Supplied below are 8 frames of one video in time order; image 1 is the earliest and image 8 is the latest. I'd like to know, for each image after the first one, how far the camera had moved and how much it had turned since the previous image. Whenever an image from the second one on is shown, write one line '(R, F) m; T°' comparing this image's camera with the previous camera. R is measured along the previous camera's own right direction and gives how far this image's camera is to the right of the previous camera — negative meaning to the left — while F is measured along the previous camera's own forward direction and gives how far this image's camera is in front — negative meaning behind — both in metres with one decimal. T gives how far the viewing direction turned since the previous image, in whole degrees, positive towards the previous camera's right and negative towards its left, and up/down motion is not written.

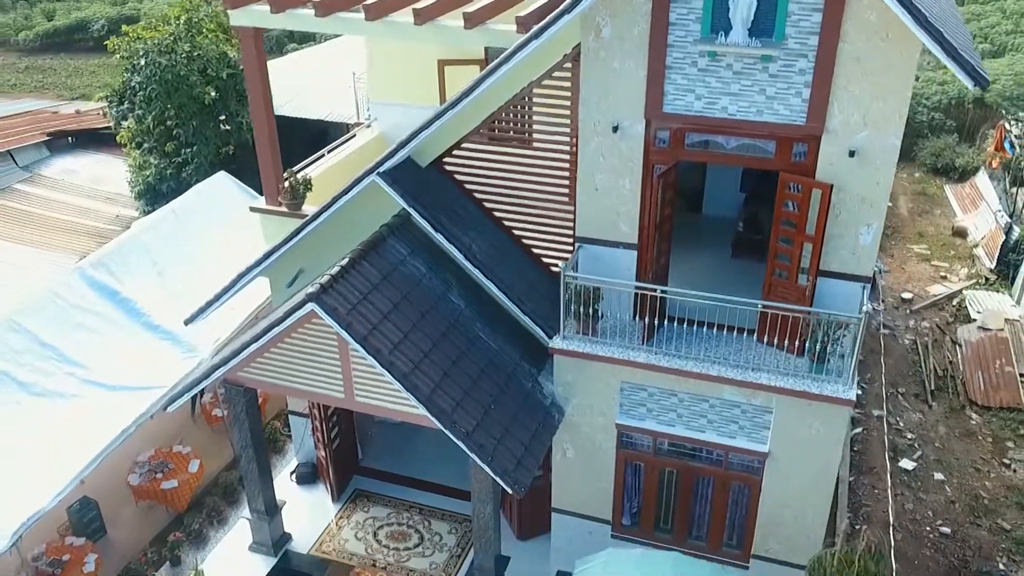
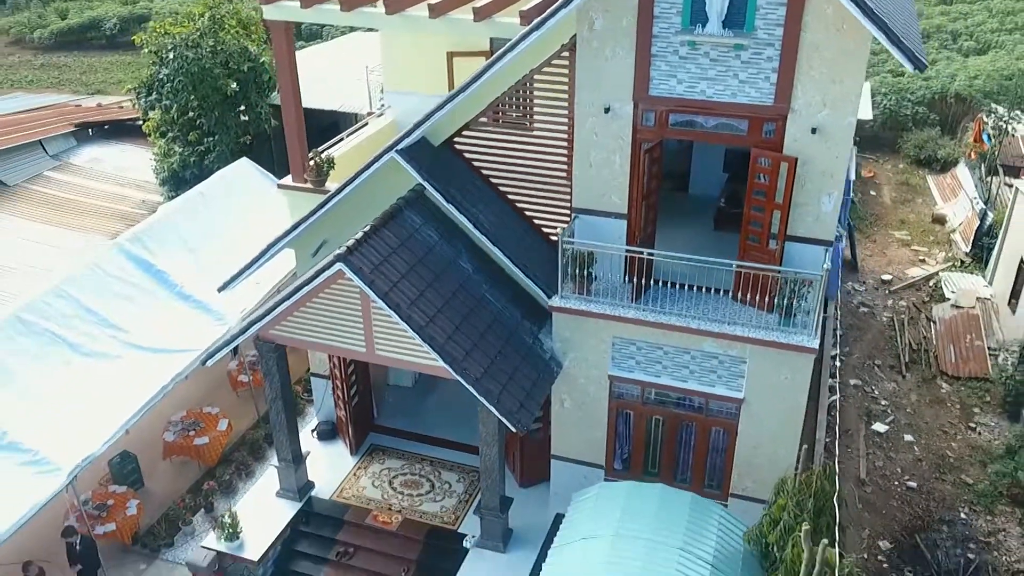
(0.0, -1.2) m; 0°
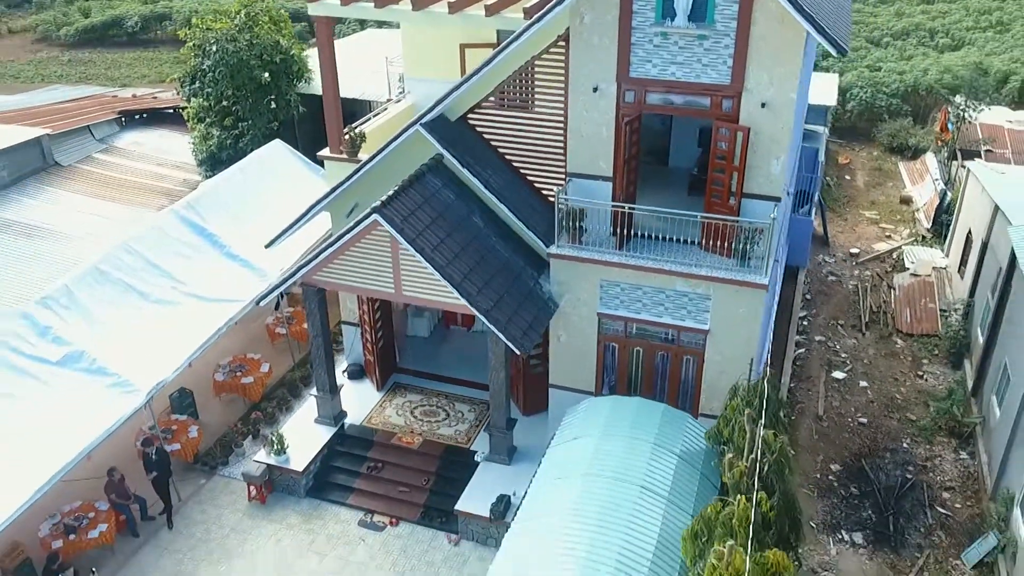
(-0.1, -2.2) m; 0°
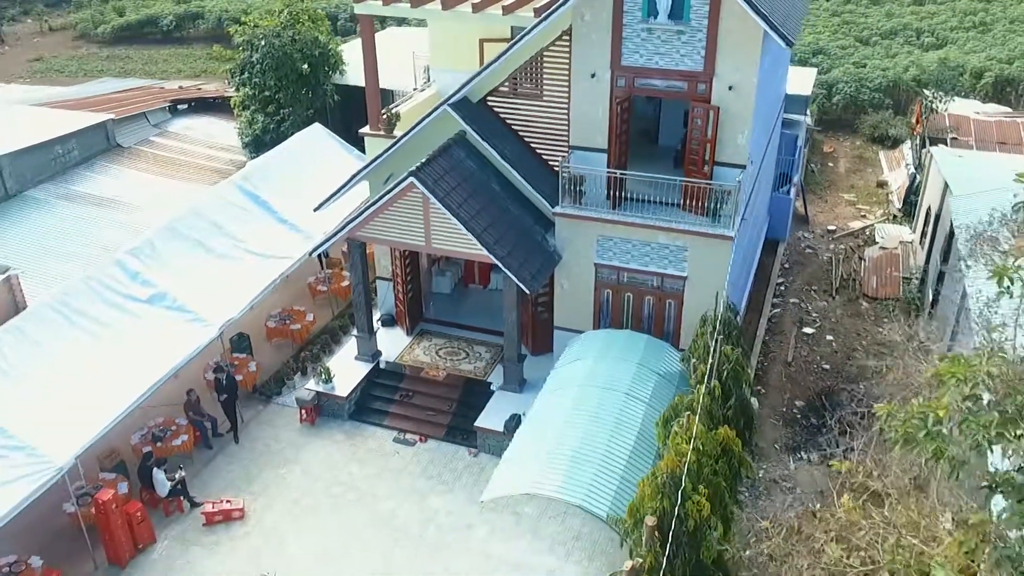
(0.0, -2.7) m; -1°
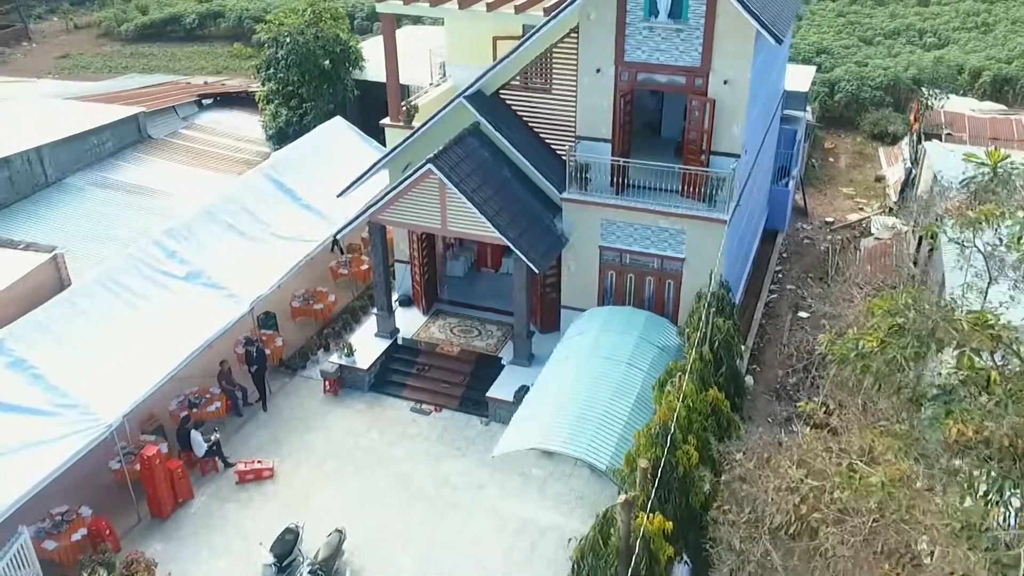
(0.0, -1.2) m; -1°
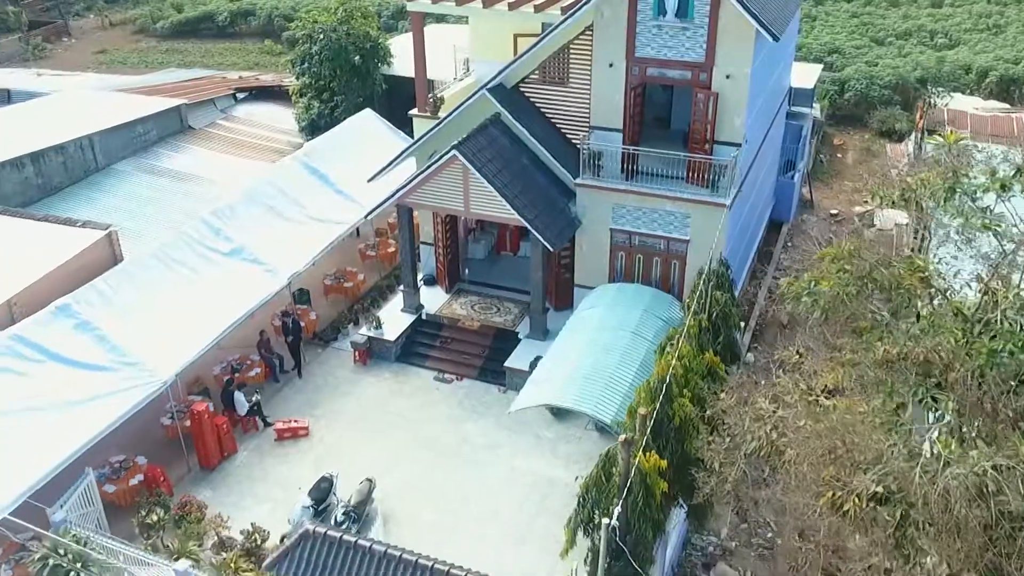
(0.0, -1.4) m; -1°
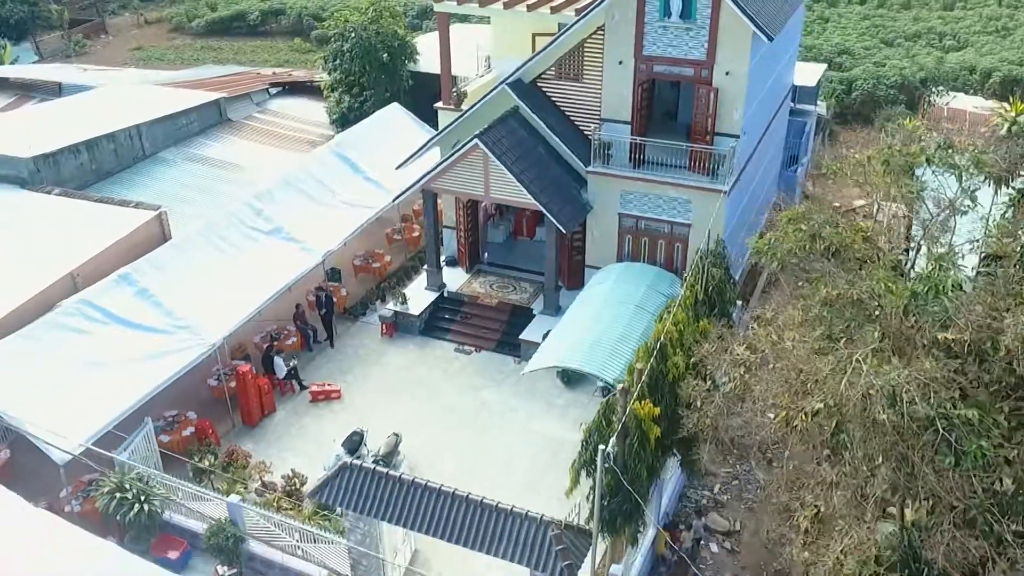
(+0.1, -1.6) m; -1°
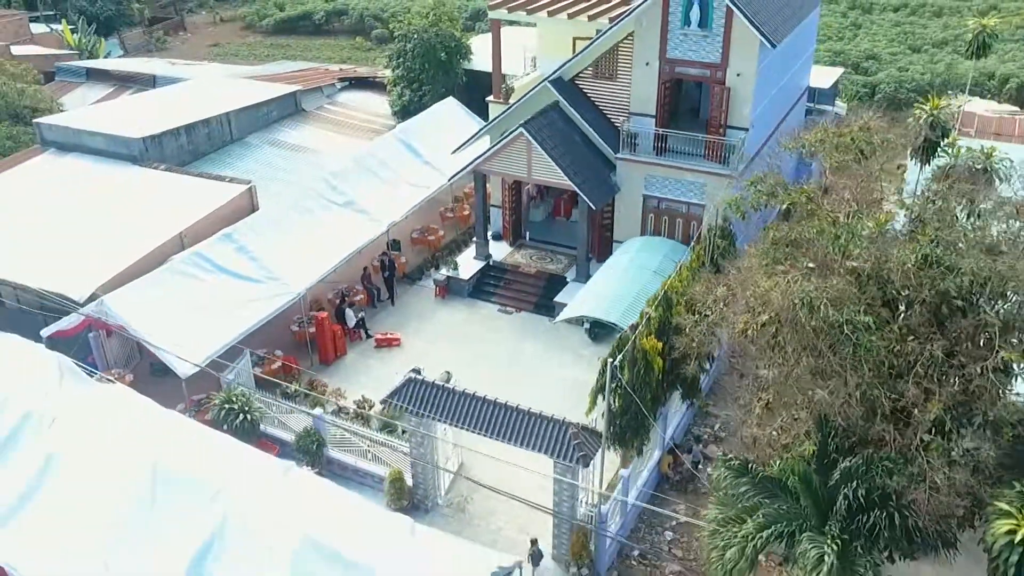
(+0.2, -3.3) m; -3°
